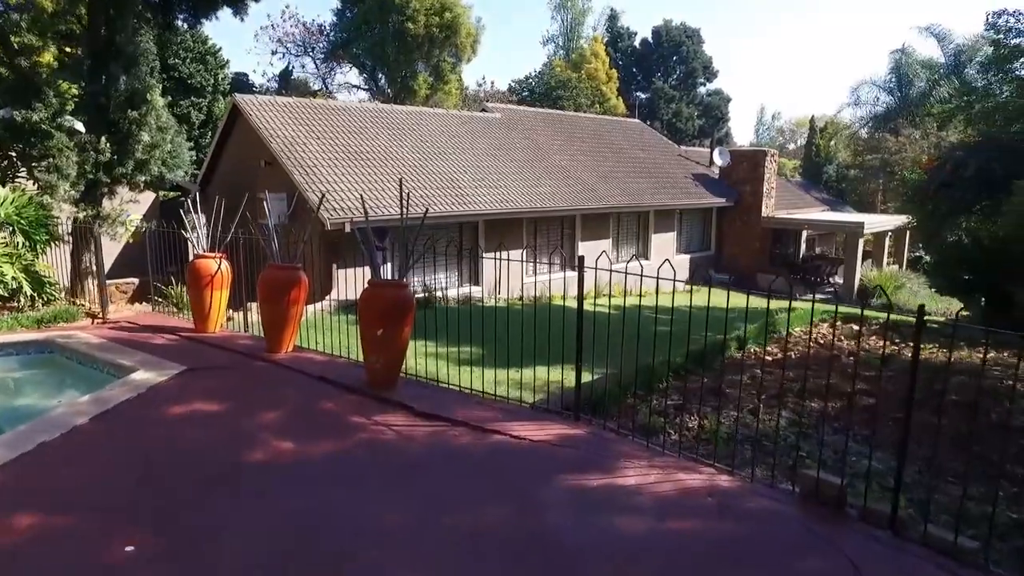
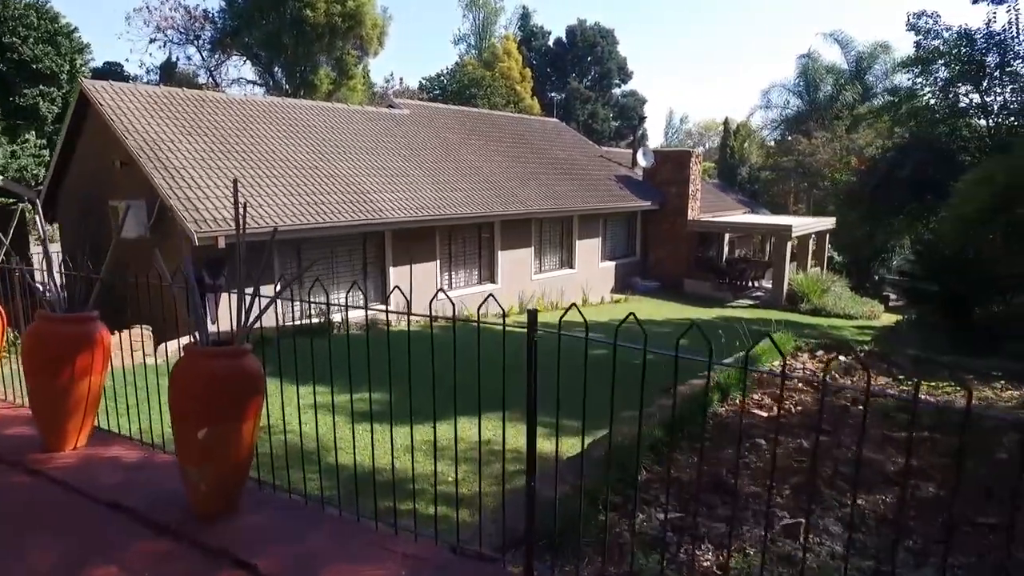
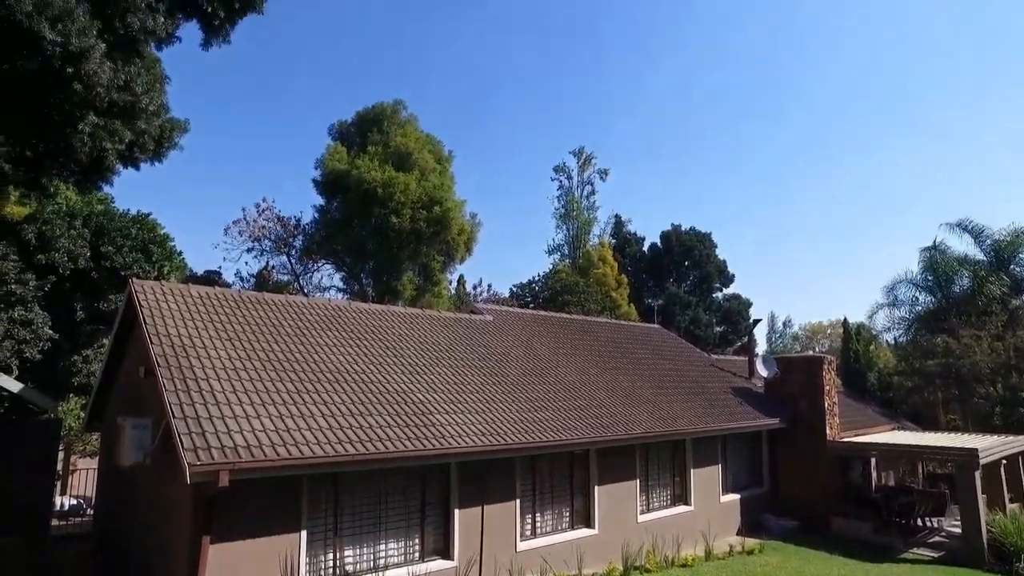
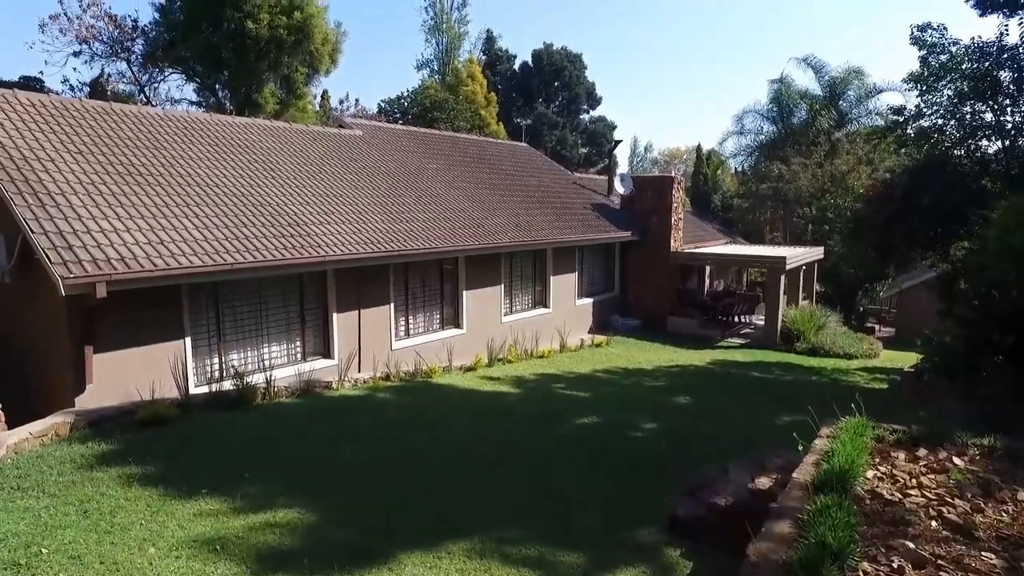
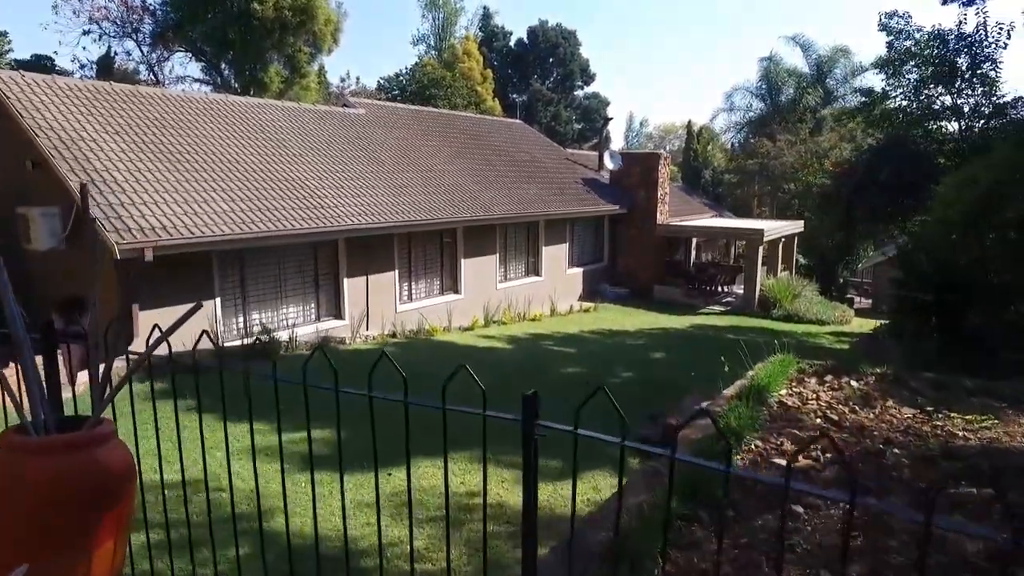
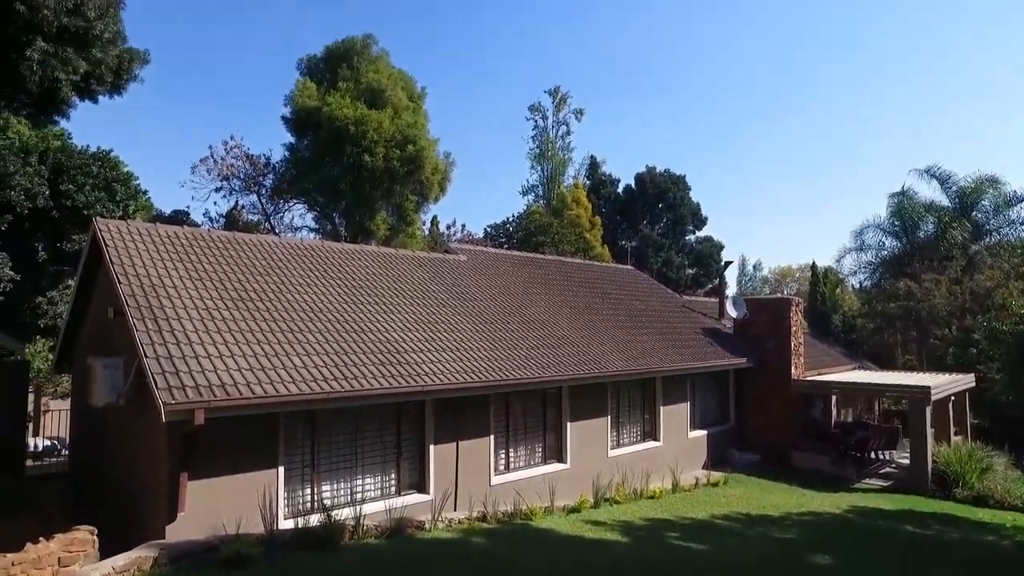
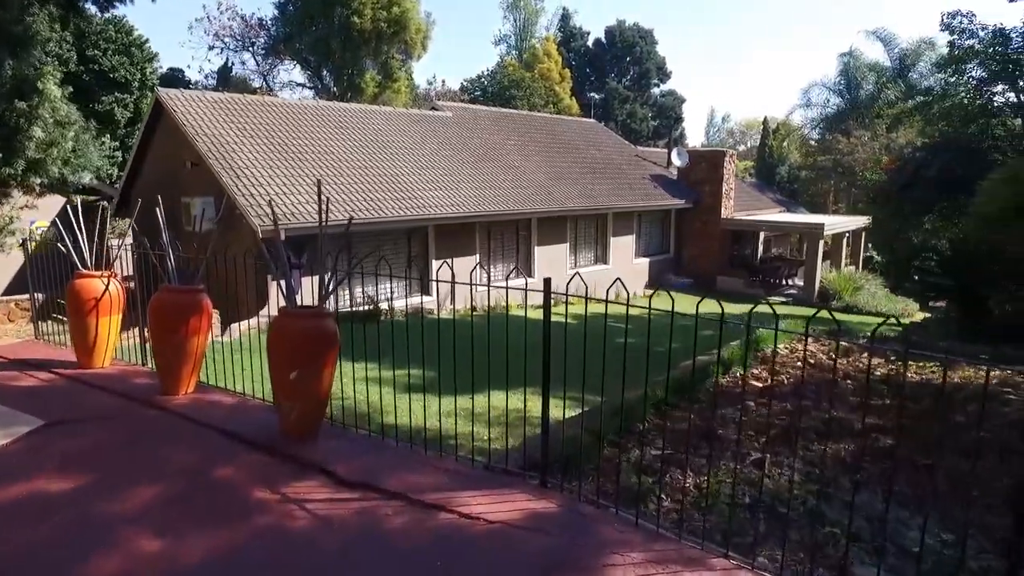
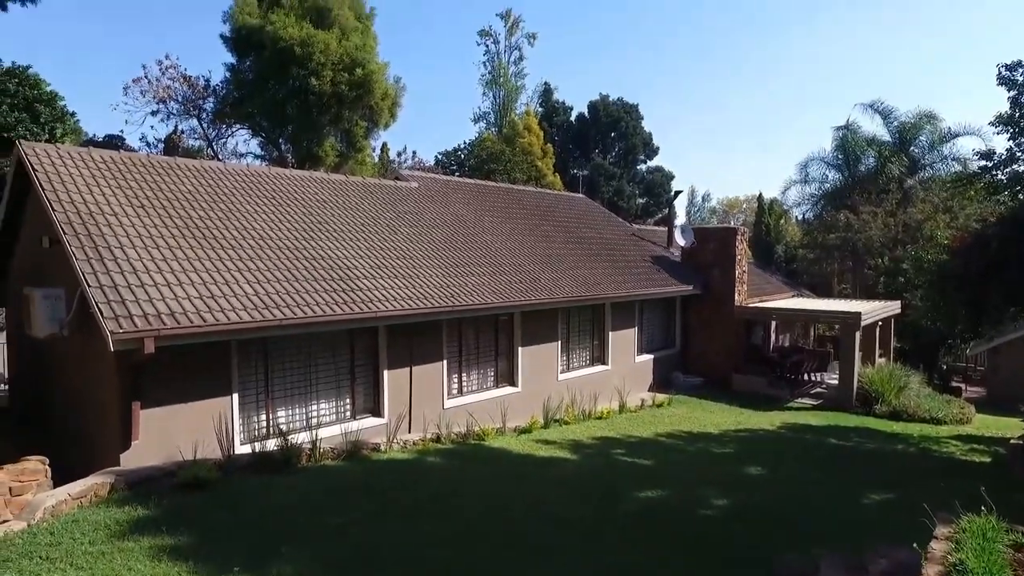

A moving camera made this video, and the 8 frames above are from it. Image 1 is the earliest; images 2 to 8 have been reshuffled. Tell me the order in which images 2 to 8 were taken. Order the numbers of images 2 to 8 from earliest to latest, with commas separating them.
7, 2, 5, 4, 8, 6, 3
